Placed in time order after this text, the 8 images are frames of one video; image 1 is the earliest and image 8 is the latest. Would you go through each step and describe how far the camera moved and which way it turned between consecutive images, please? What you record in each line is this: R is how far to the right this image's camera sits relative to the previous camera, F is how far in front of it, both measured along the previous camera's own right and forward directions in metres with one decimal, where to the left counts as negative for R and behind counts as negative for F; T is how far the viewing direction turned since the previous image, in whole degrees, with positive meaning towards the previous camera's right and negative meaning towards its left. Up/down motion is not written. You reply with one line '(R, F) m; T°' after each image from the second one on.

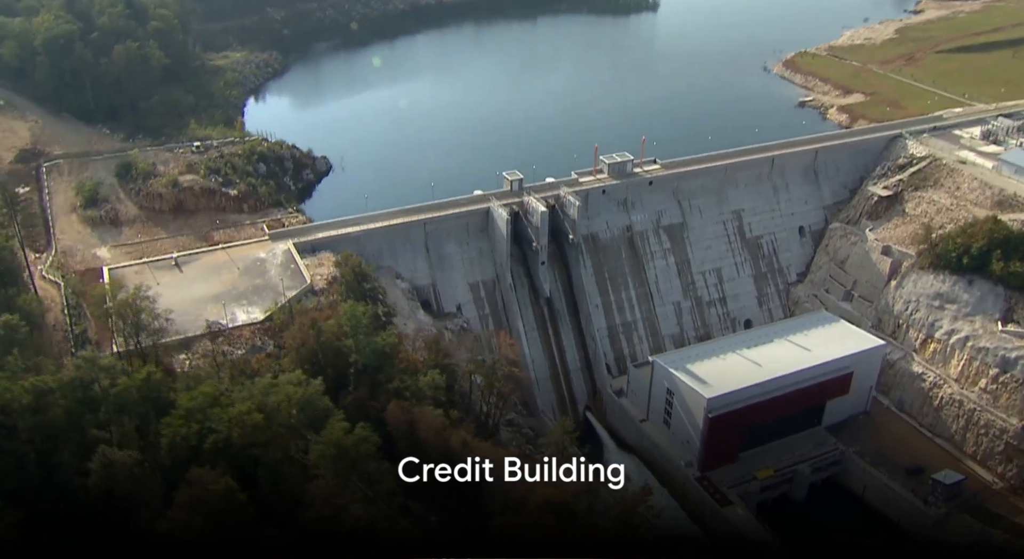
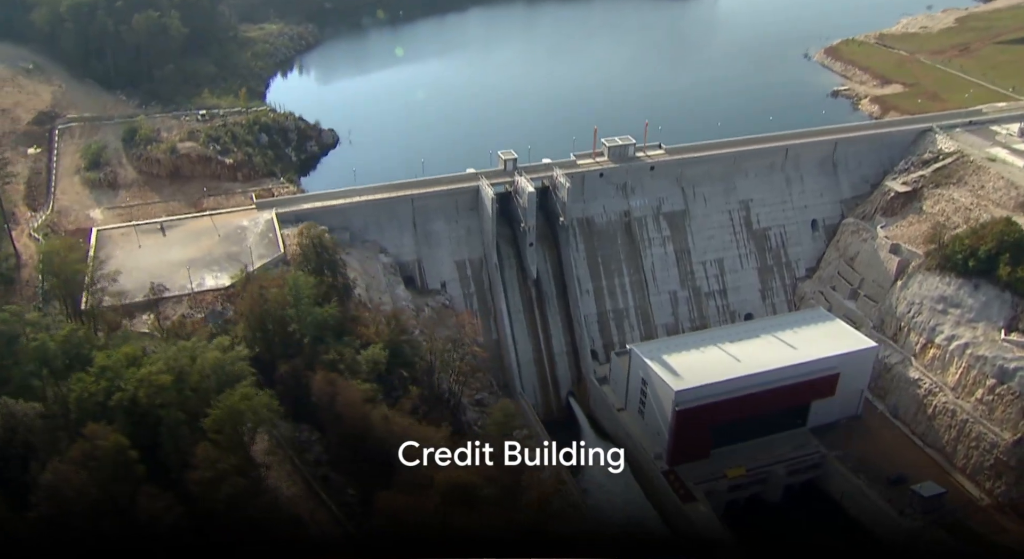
(+4.9, +0.6) m; -5°
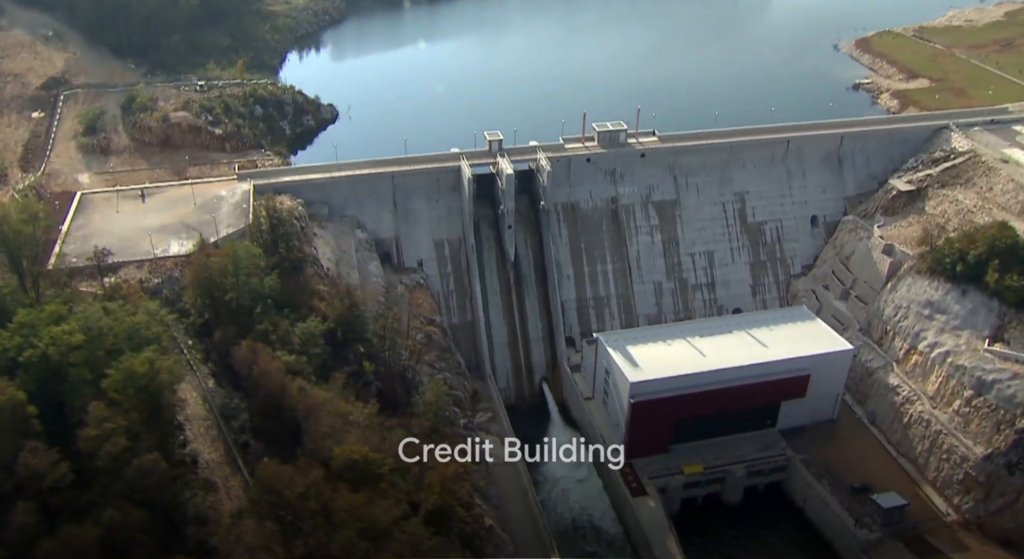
(+4.8, +0.5) m; -4°
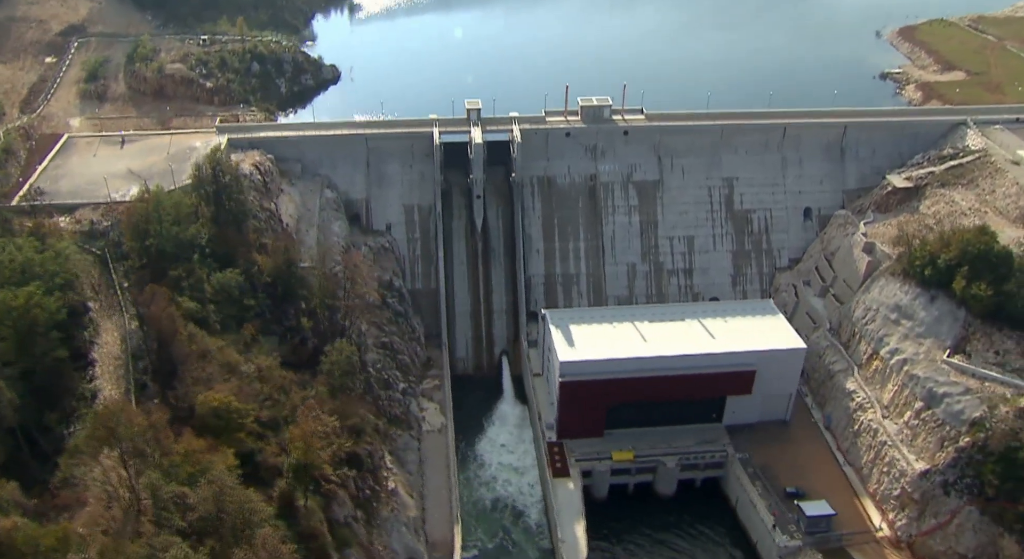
(+7.0, +0.7) m; -6°
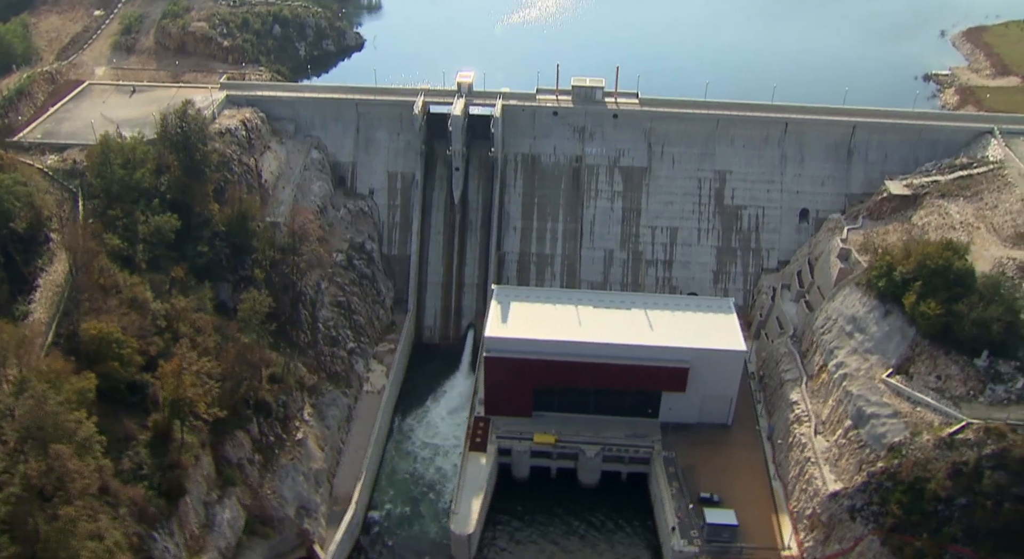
(+8.6, +0.6) m; -8°
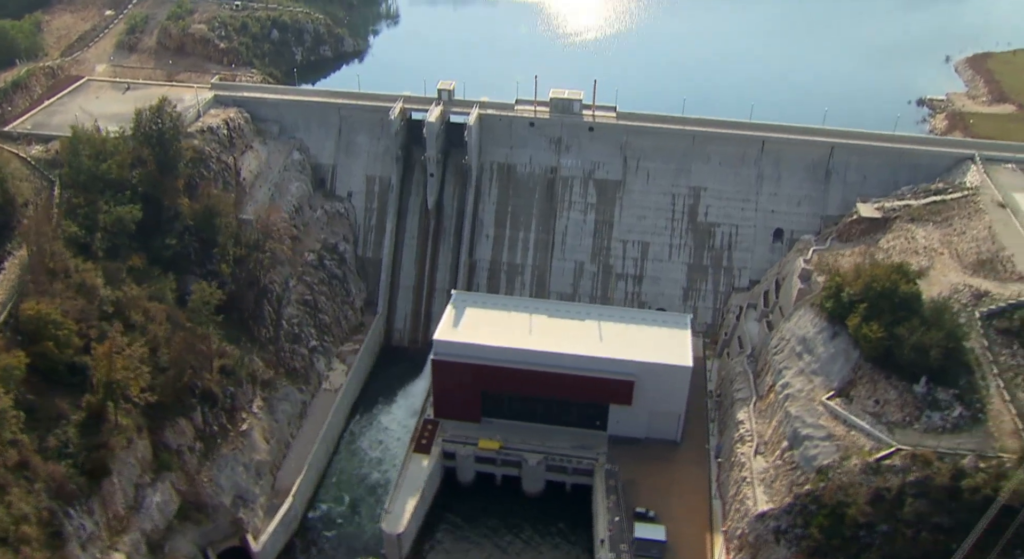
(+4.3, -0.2) m; -3°
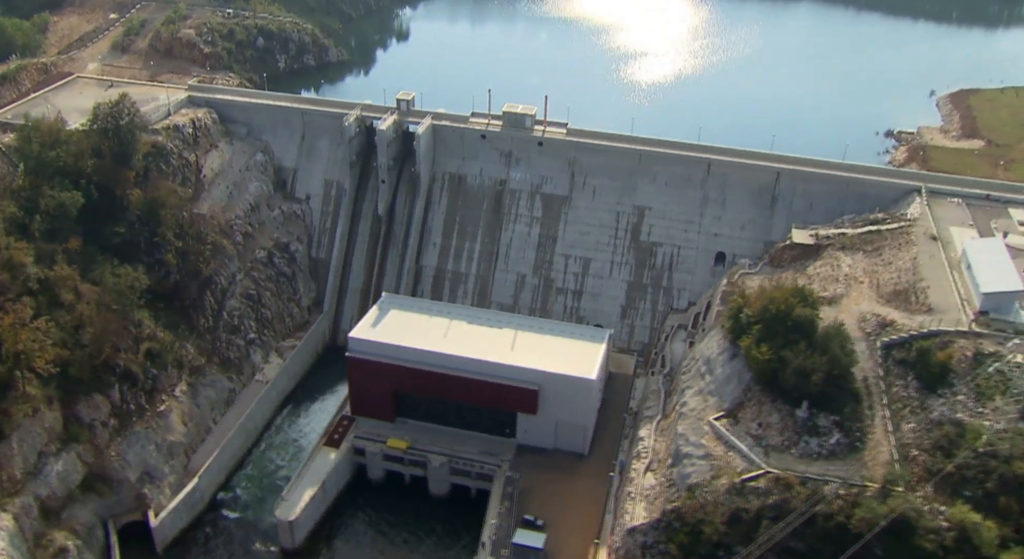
(+6.6, -0.5) m; -4°
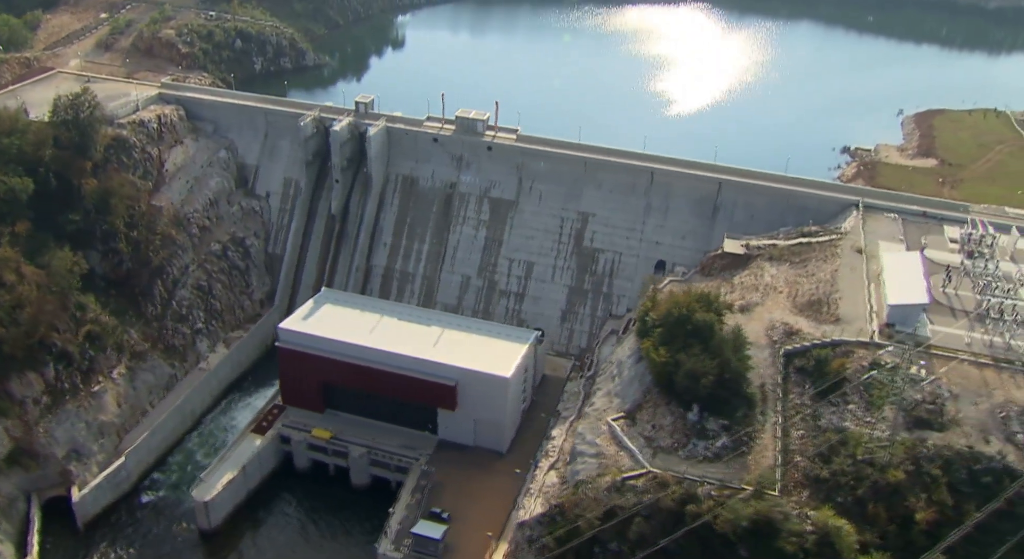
(+5.2, -0.7) m; -2°
